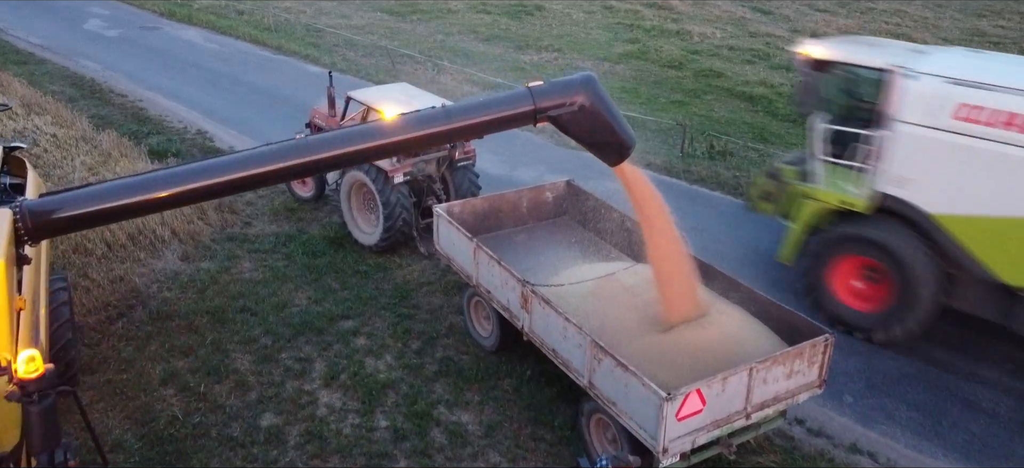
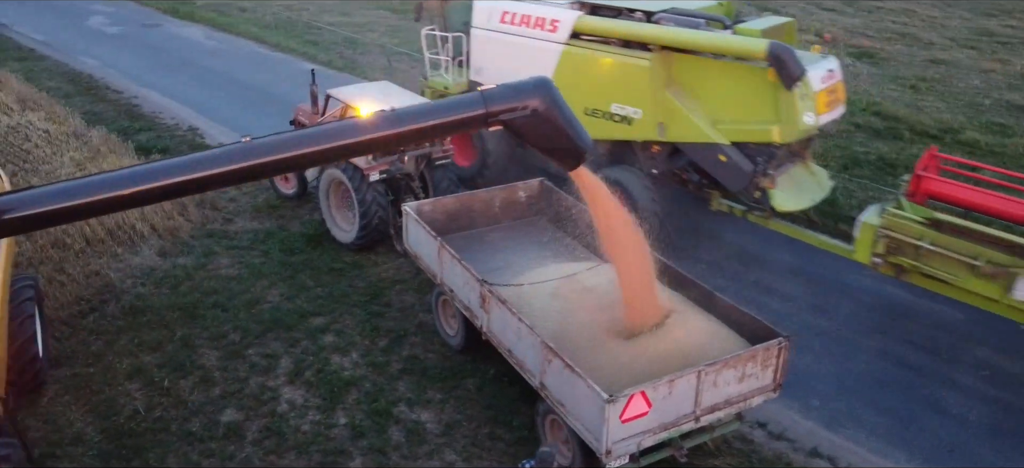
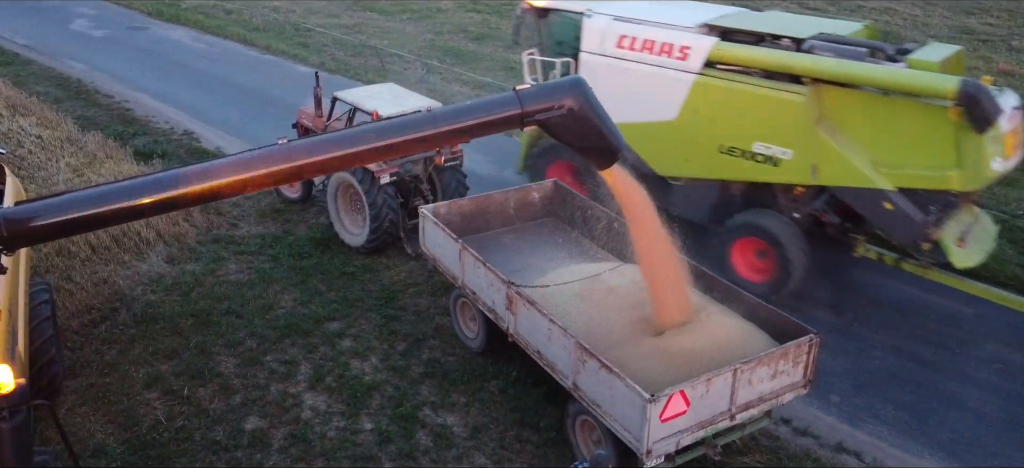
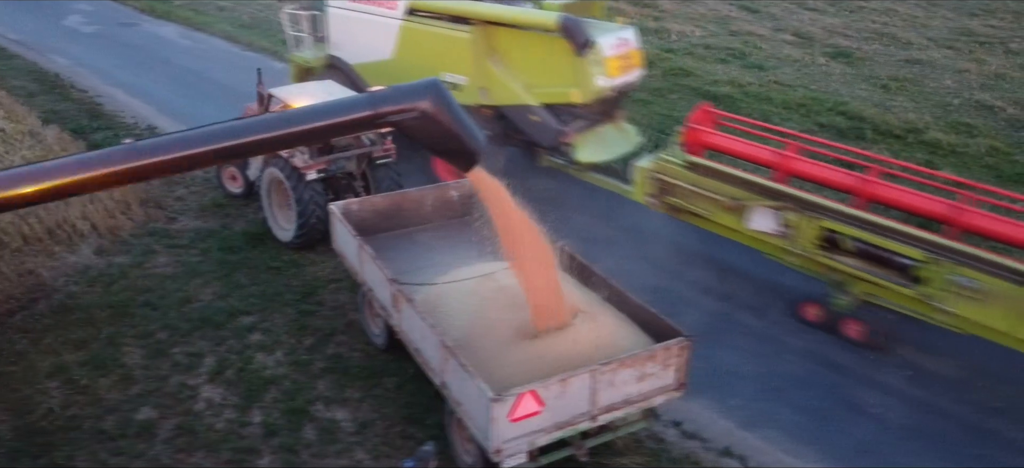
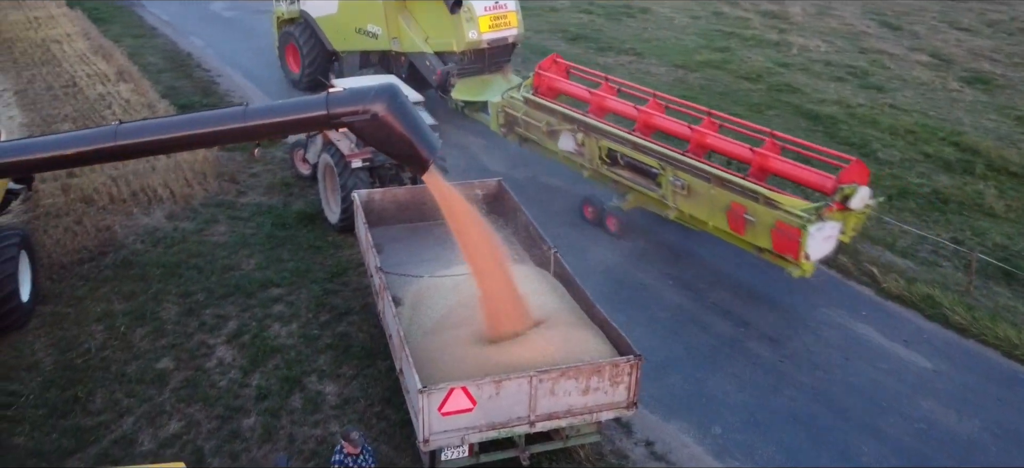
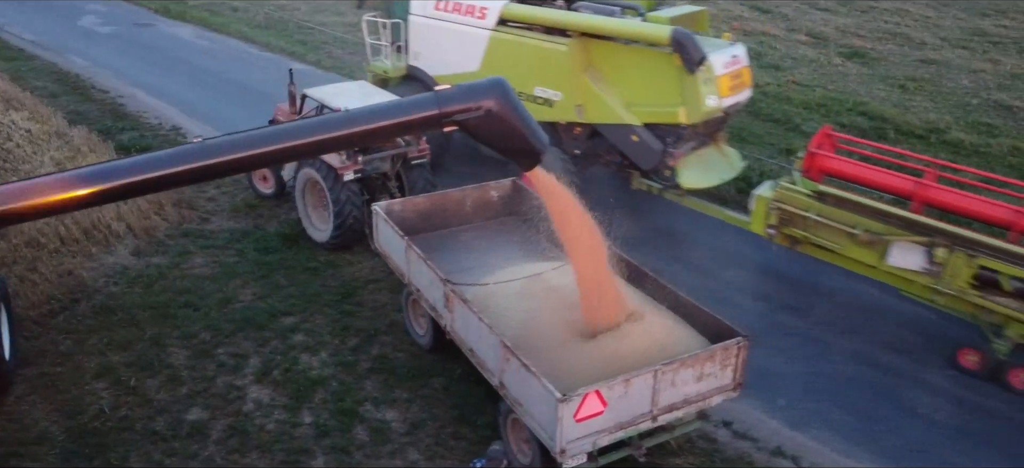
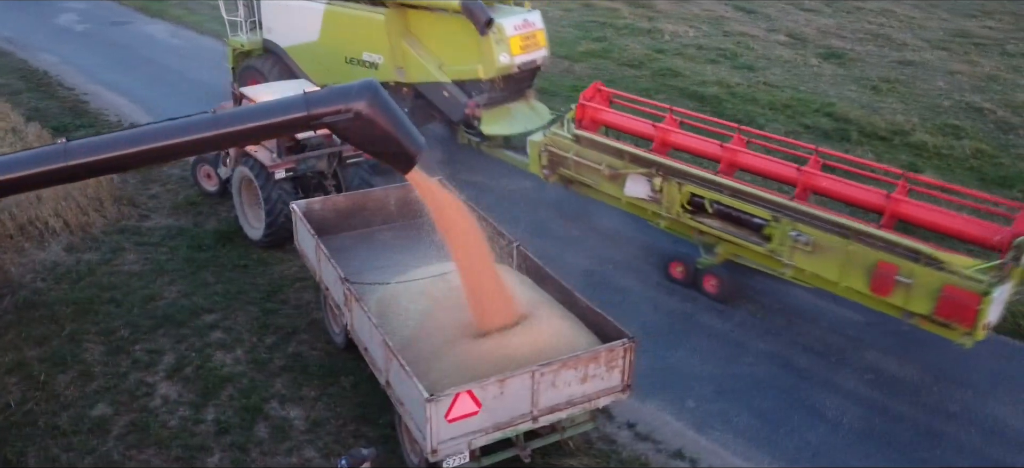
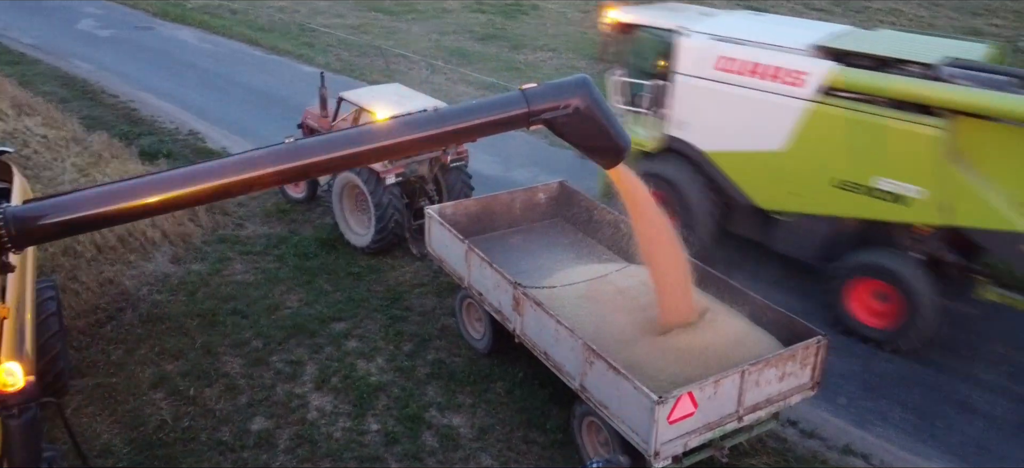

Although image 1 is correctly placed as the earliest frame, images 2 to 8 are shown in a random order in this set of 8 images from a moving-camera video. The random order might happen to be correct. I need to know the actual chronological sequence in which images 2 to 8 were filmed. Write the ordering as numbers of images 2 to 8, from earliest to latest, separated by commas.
8, 3, 2, 6, 4, 7, 5
